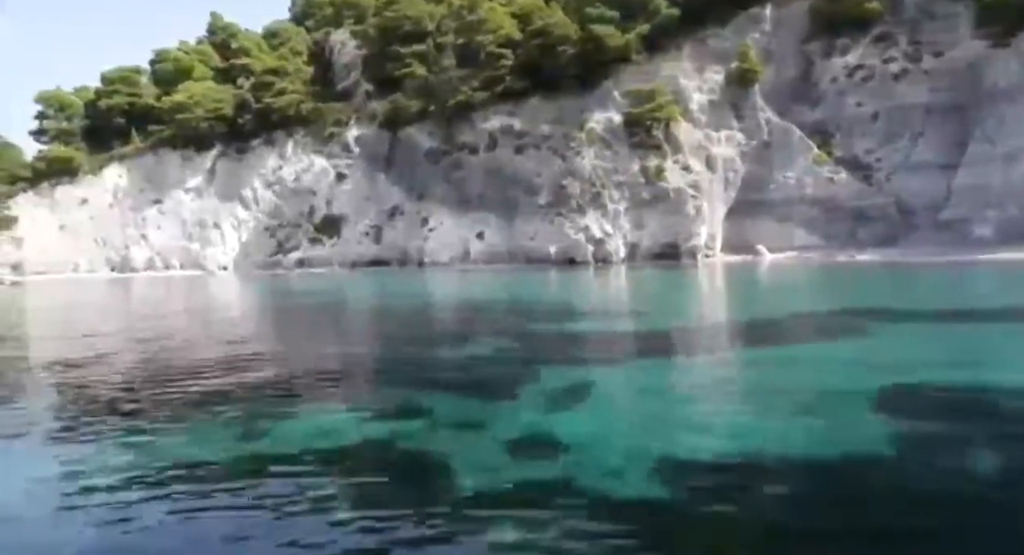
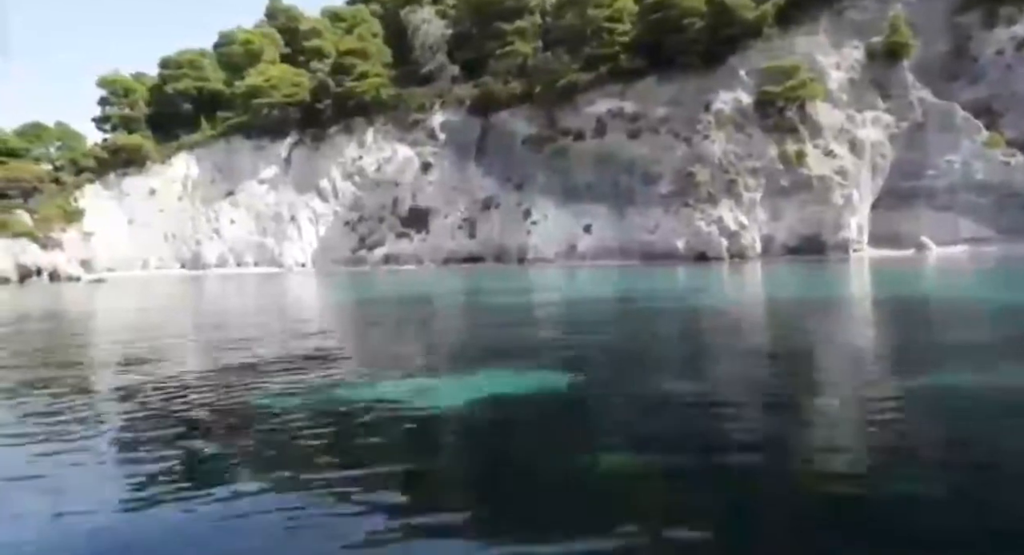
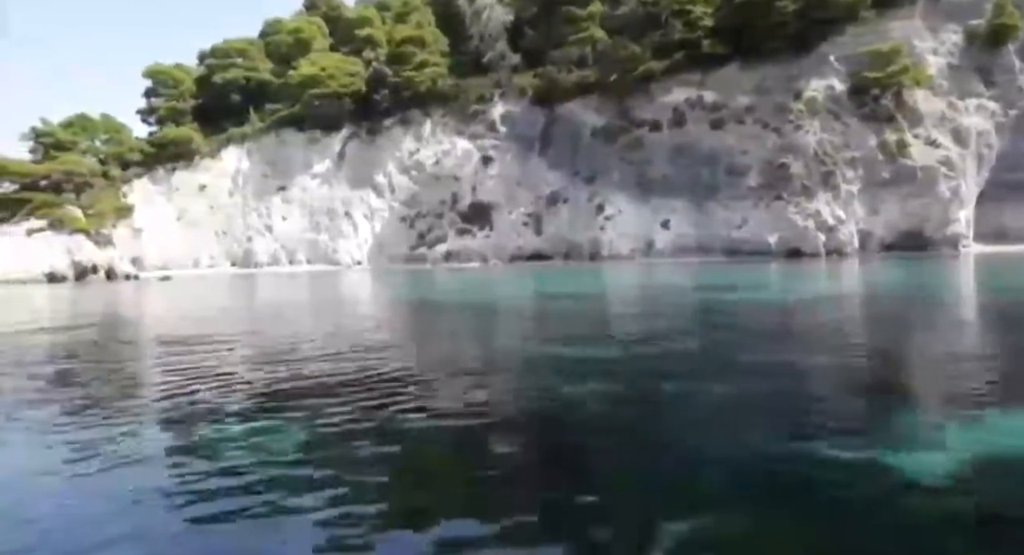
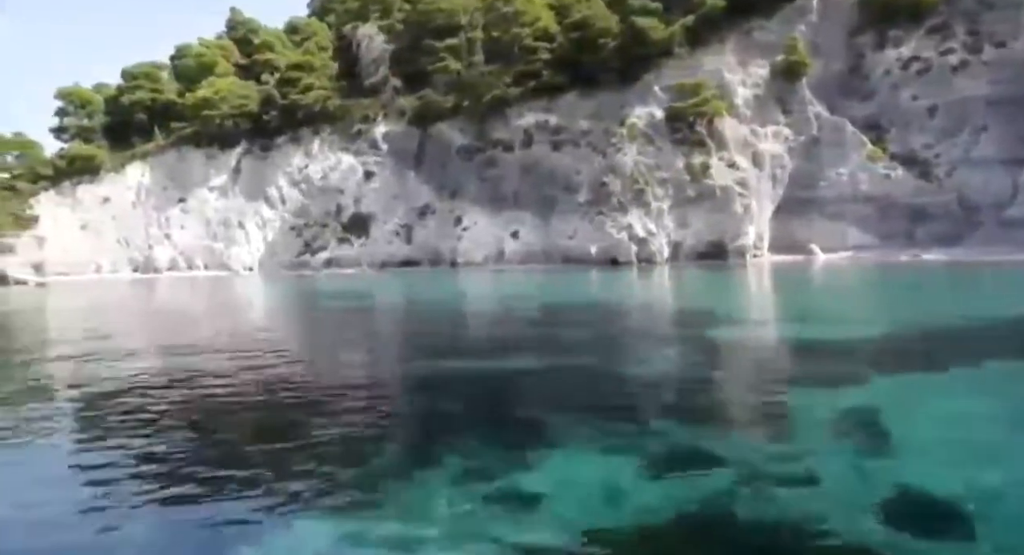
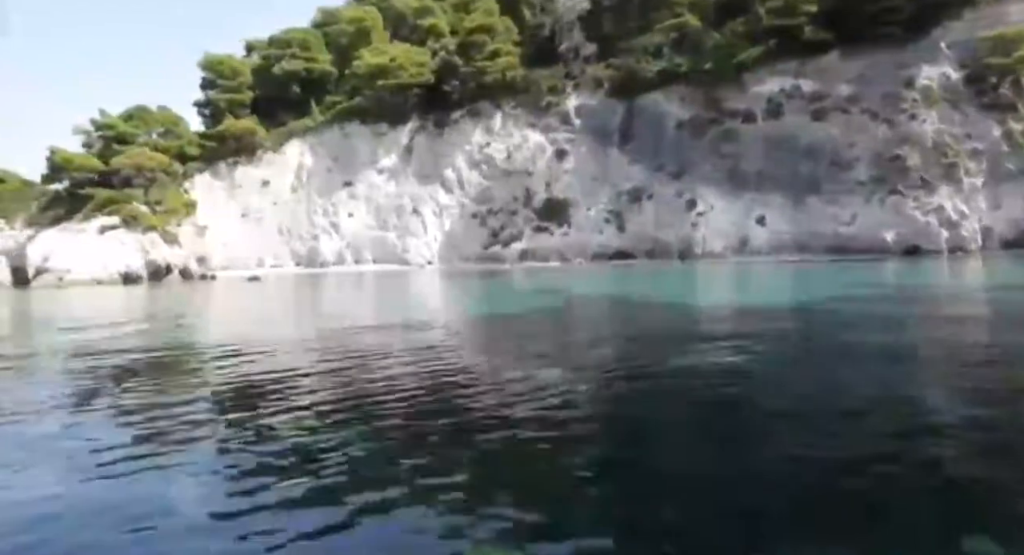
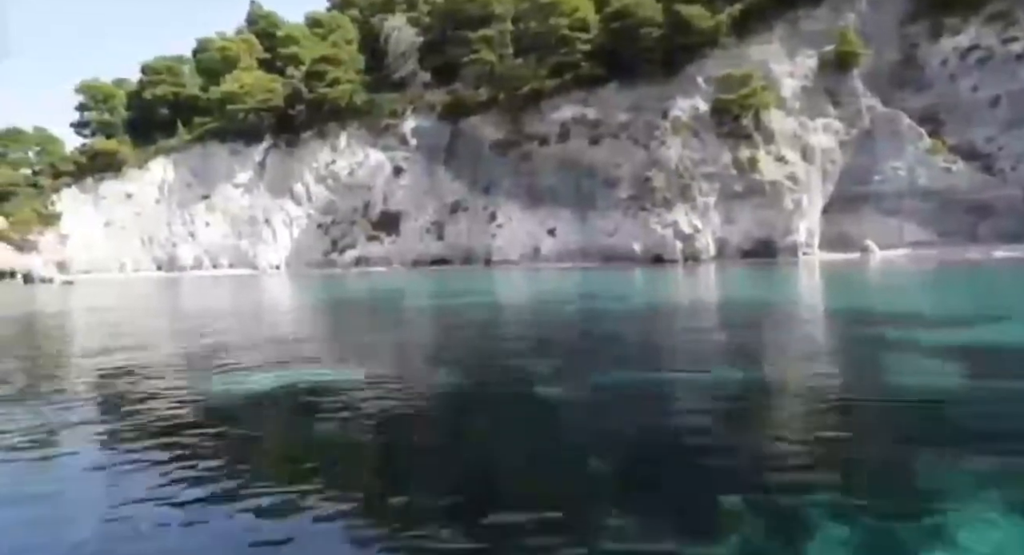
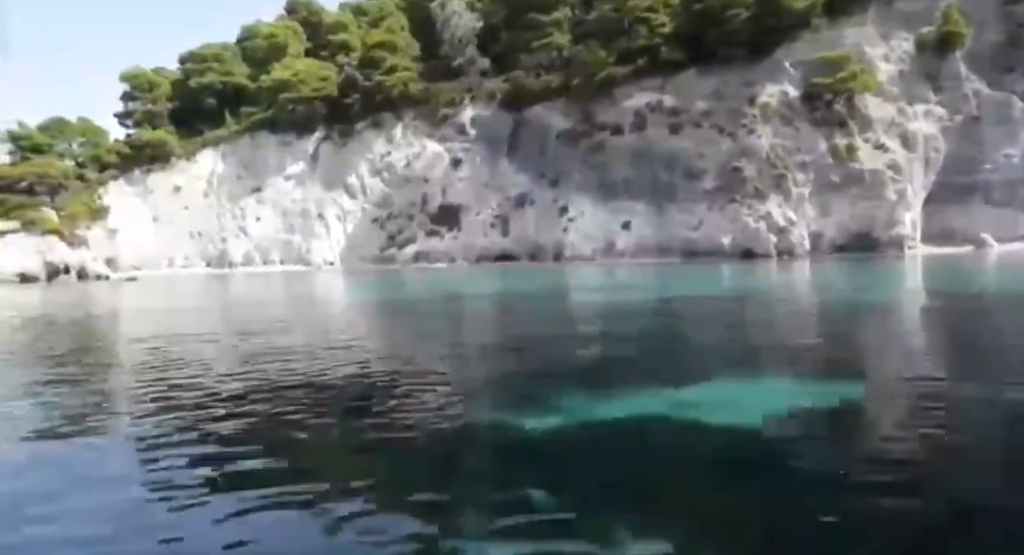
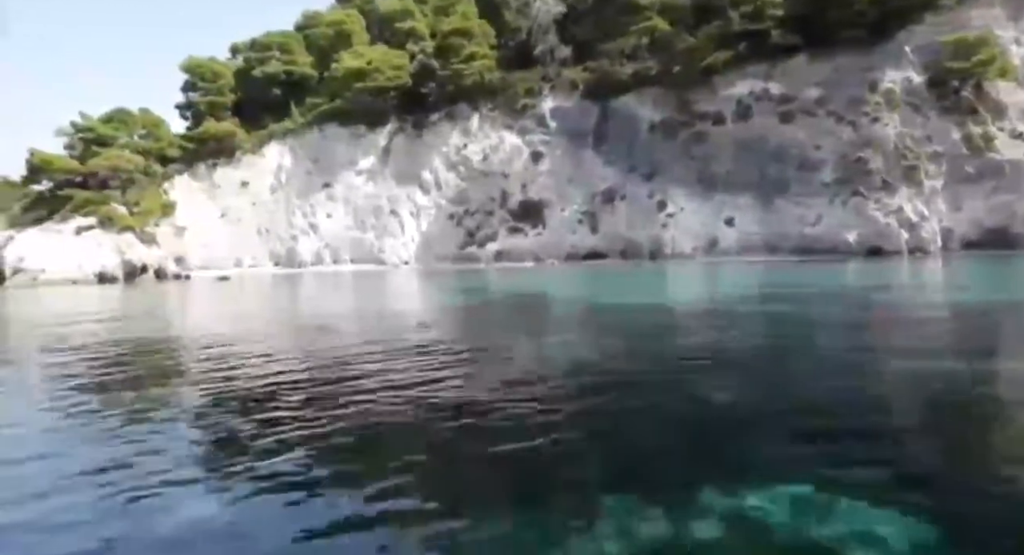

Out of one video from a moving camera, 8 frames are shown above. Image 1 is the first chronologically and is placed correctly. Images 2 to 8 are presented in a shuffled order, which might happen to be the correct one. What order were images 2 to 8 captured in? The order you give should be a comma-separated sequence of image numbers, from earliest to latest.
4, 6, 2, 7, 3, 8, 5
